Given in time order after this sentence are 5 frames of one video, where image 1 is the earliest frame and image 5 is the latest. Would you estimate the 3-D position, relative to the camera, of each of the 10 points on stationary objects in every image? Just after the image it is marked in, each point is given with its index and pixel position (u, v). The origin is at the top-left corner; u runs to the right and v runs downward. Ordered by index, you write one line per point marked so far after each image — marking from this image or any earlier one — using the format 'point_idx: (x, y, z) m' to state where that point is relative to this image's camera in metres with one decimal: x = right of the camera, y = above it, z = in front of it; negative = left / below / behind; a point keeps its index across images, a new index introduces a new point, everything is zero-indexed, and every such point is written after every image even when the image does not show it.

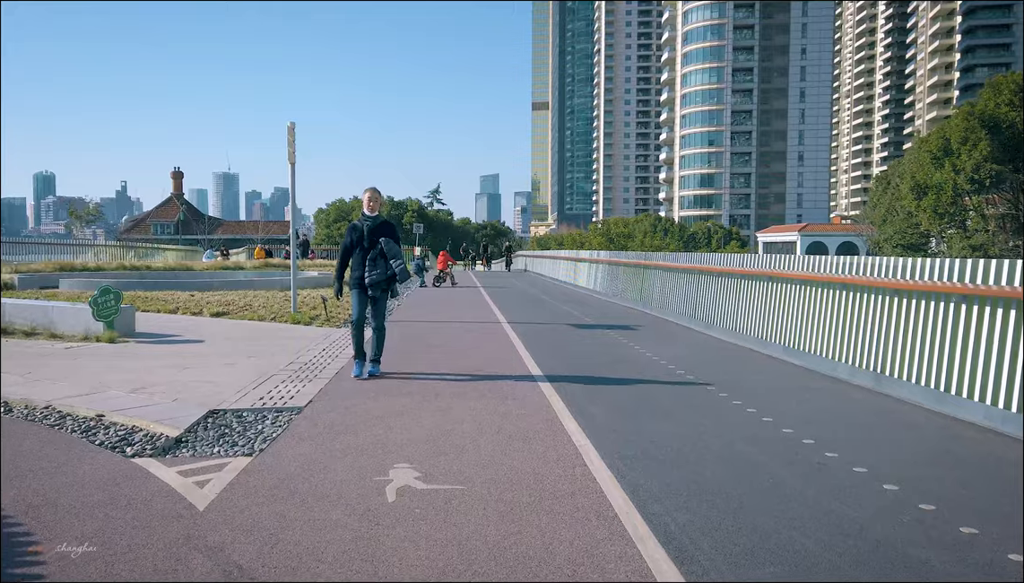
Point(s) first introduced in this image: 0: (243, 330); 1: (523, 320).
0: (-4.3, -0.6, +13.5) m
1: (0.0, -0.5, +15.5) m
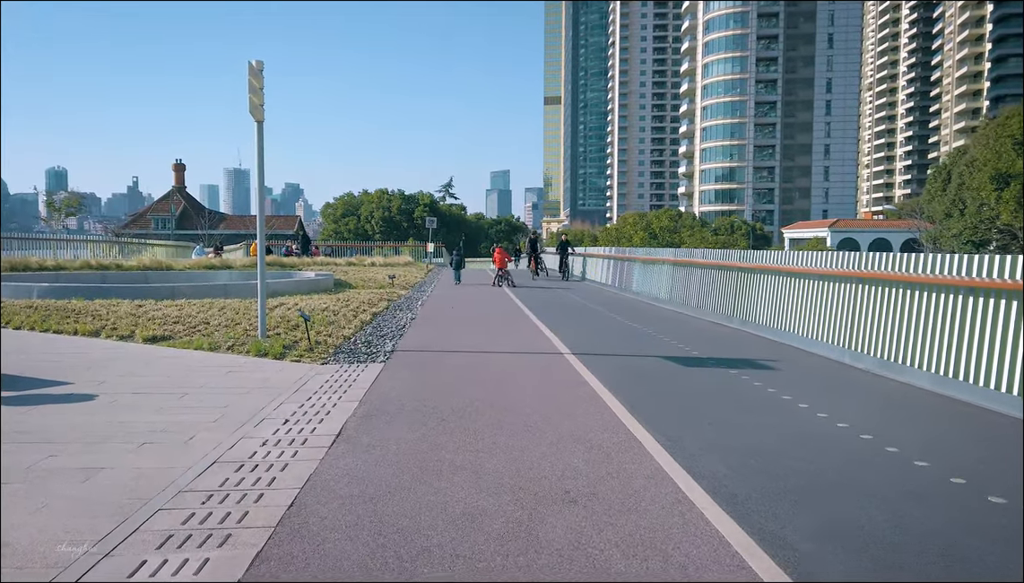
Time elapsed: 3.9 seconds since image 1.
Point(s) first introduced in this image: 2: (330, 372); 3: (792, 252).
0: (-3.5, -0.9, +8.8) m
1: (+0.9, -0.7, +10.8) m
2: (-2.0, -0.9, +9.1) m
3: (+4.0, +0.6, +11.9) m
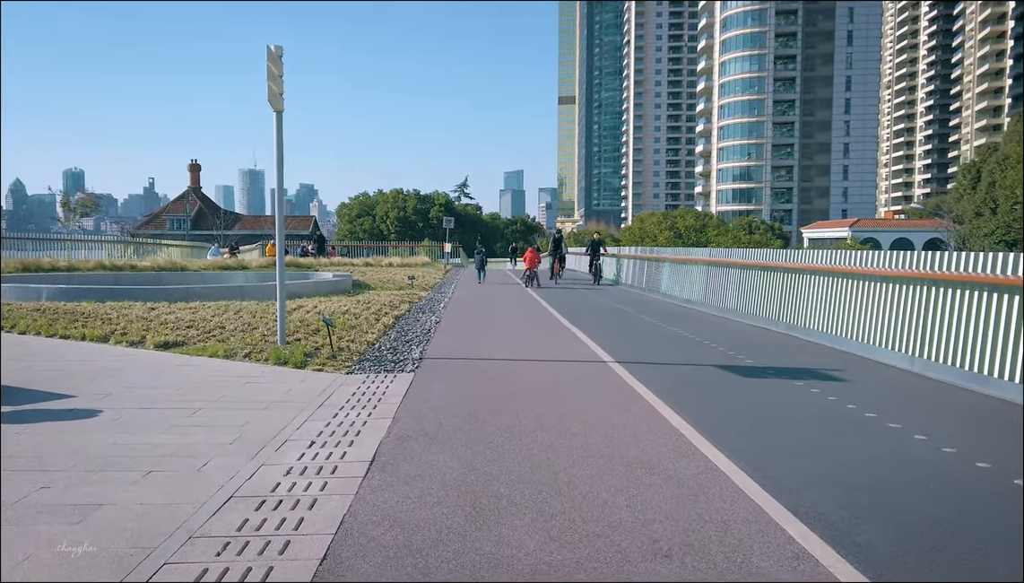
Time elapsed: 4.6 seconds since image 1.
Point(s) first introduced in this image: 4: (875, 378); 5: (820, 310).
0: (-3.1, -0.9, +8.1) m
1: (+1.3, -0.8, +9.9) m
2: (-1.5, -0.9, +8.3) m
3: (+4.5, +0.5, +11.1) m
4: (+3.8, -0.9, +8.8) m
5: (+4.5, -0.3, +12.2) m
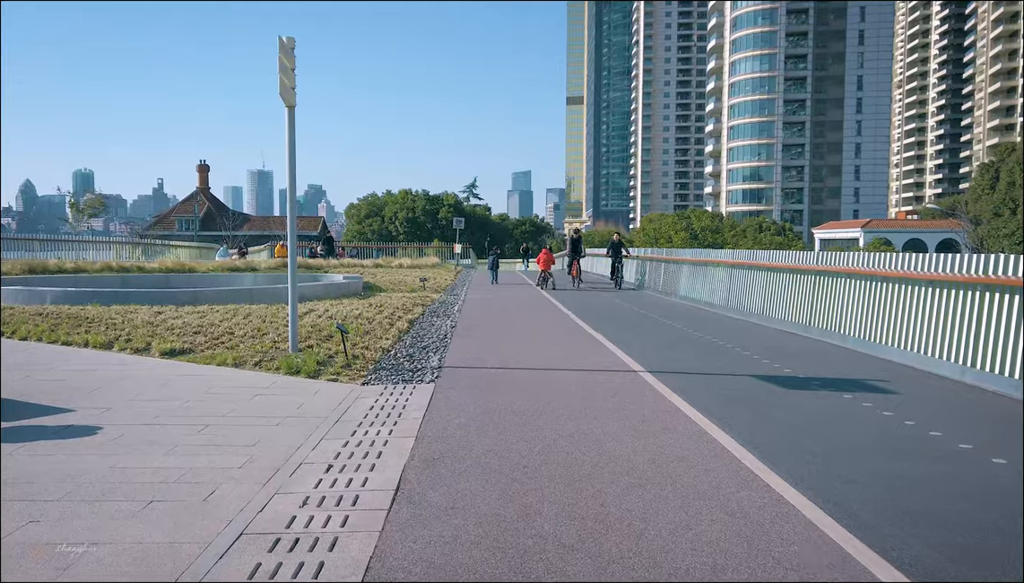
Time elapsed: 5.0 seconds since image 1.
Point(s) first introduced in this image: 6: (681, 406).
0: (-2.9, -0.9, +7.6) m
1: (+1.6, -0.8, +9.4) m
2: (-1.3, -1.0, +7.8) m
3: (+4.8, +0.5, +10.5) m
4: (+4.1, -1.0, +8.2) m
5: (+4.8, -0.3, +11.6) m
6: (+1.4, -1.0, +7.2) m
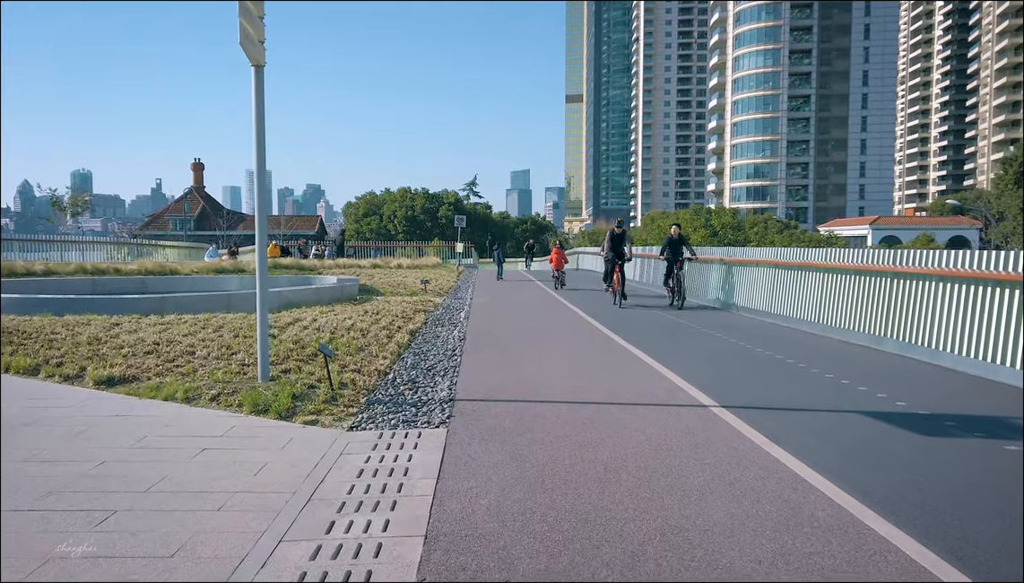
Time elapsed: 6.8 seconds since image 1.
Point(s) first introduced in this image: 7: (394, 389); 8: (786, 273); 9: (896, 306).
0: (-2.6, -1.1, +5.5) m
1: (+1.9, -0.9, +7.3) m
2: (-1.0, -1.1, +5.7) m
3: (+5.1, +0.4, +8.4) m
4: (+4.3, -1.1, +6.1) m
5: (+5.1, -0.4, +9.5) m
6: (+1.7, -1.1, +5.1) m
7: (-1.1, -0.9, +8.0) m
8: (+5.0, +0.3, +15.1) m
9: (+5.1, -0.2, +10.8) m
